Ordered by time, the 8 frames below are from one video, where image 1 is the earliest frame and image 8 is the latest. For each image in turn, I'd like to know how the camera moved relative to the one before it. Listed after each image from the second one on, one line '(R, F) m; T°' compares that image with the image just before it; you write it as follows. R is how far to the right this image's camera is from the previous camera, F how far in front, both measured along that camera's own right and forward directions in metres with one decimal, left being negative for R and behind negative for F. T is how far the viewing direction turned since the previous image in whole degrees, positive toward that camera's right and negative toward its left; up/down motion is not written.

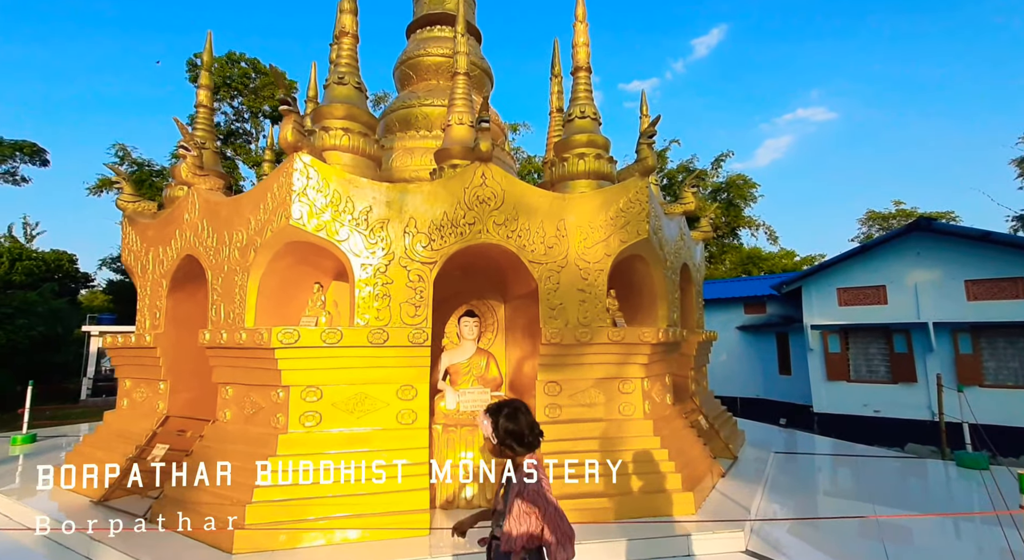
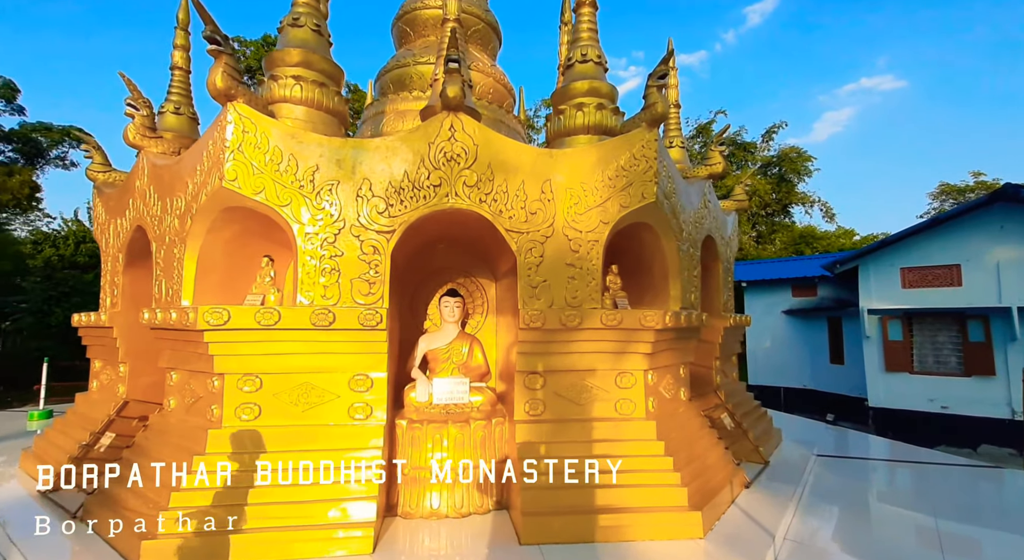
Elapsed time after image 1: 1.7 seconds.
(+0.6, +0.8) m; -5°
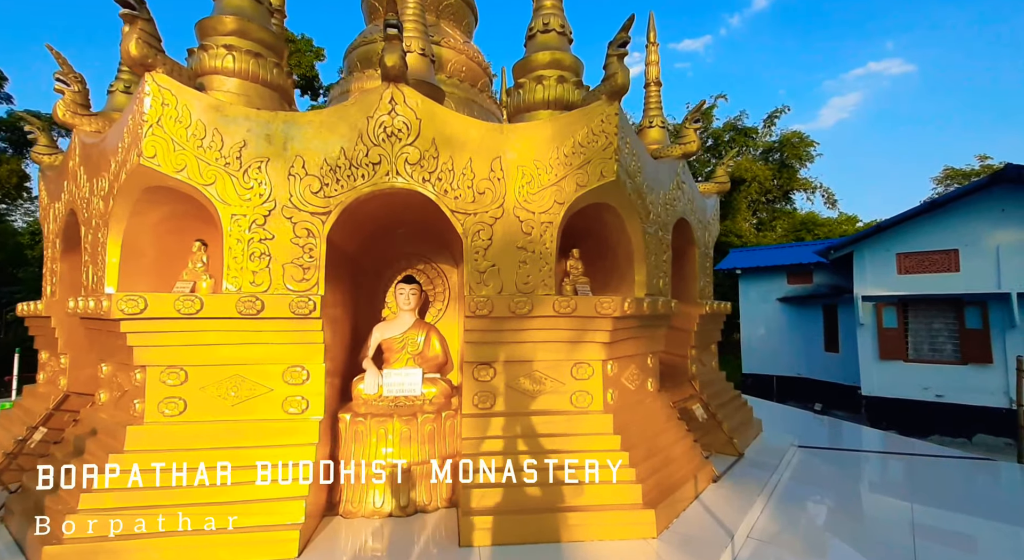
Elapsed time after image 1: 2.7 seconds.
(+0.4, +0.3) m; 0°
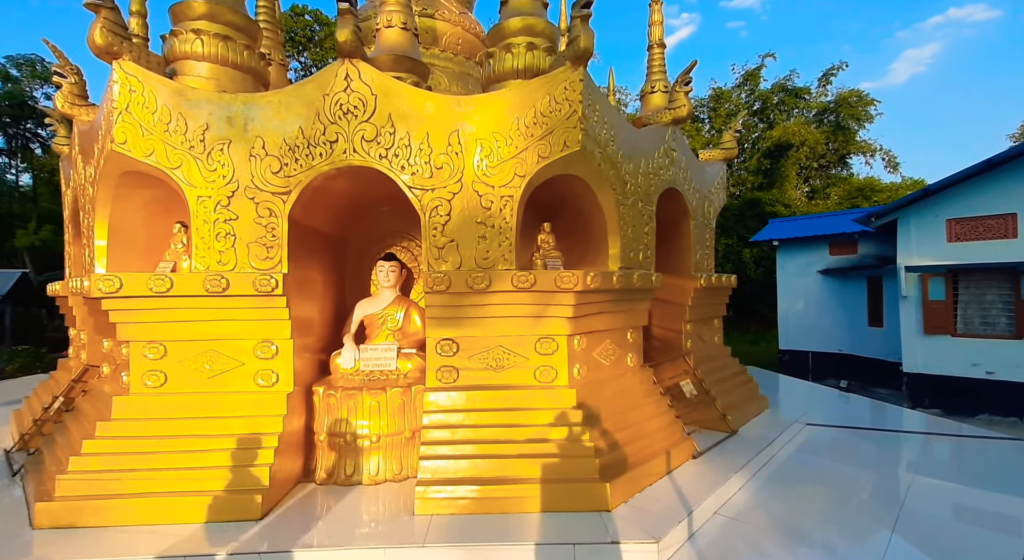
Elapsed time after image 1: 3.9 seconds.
(+0.7, +0.1) m; -5°
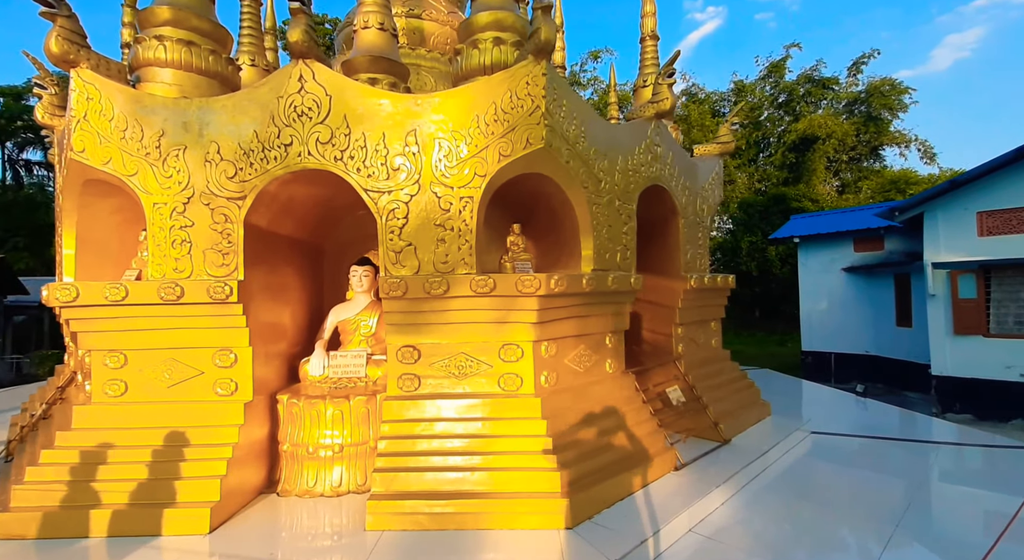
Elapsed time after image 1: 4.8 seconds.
(+0.5, +0.2) m; -3°
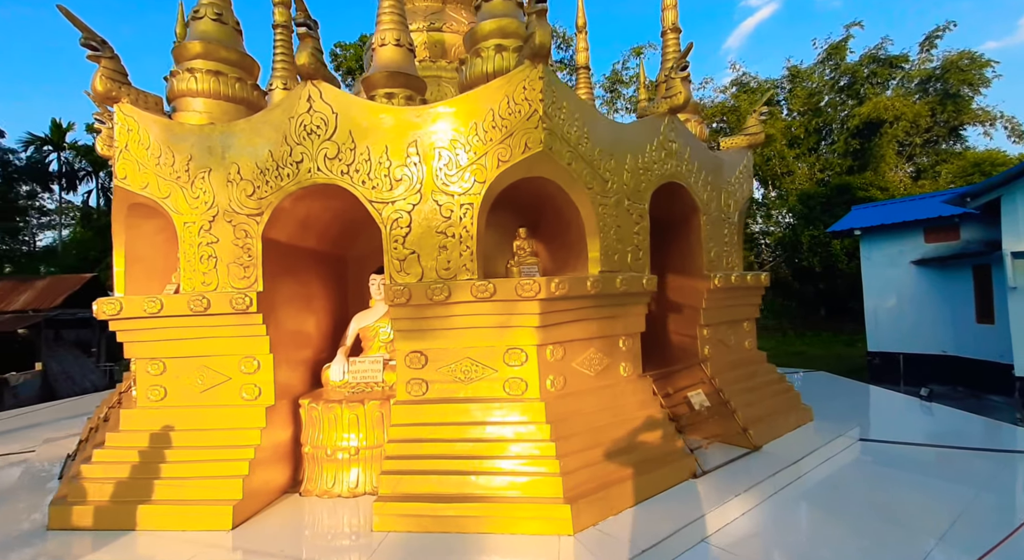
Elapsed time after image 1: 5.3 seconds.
(+0.4, 0.0) m; -6°
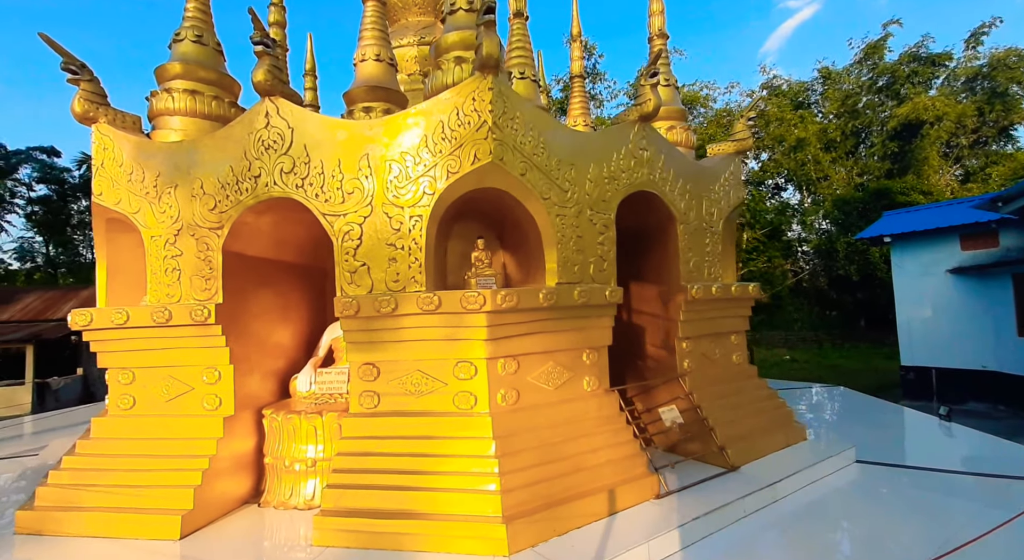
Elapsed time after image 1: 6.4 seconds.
(+0.6, +0.1) m; -4°
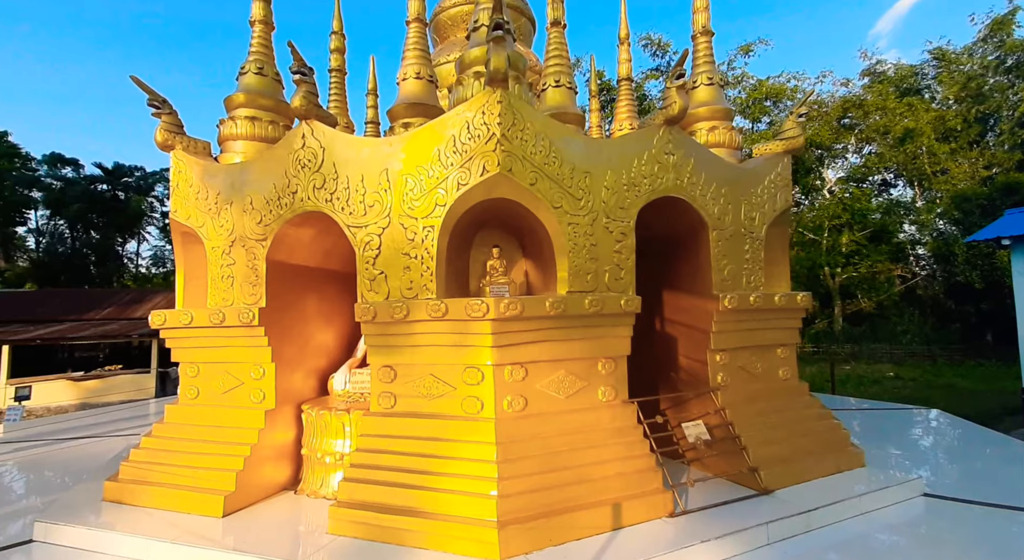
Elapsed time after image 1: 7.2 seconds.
(+0.6, 0.0) m; -10°
